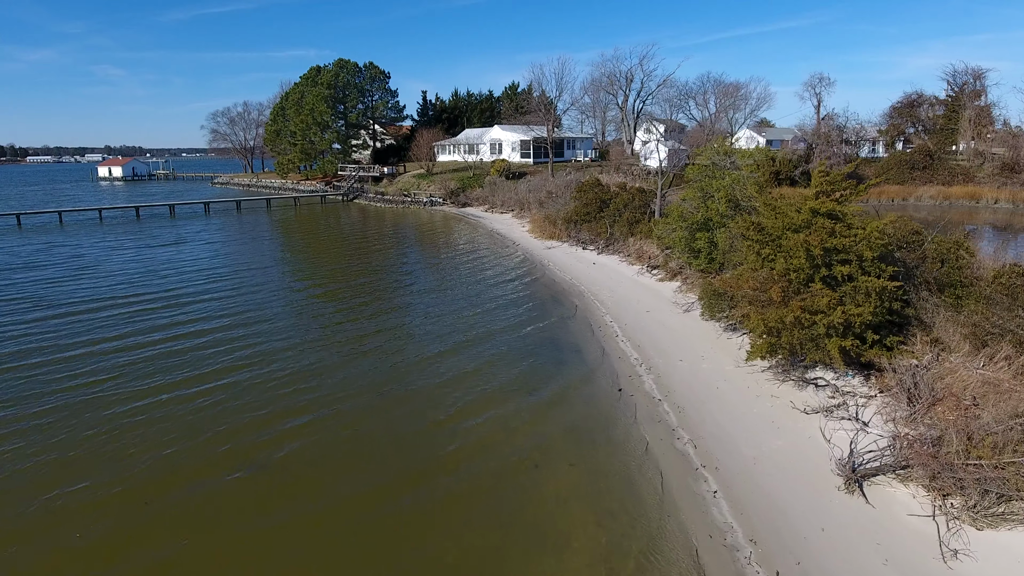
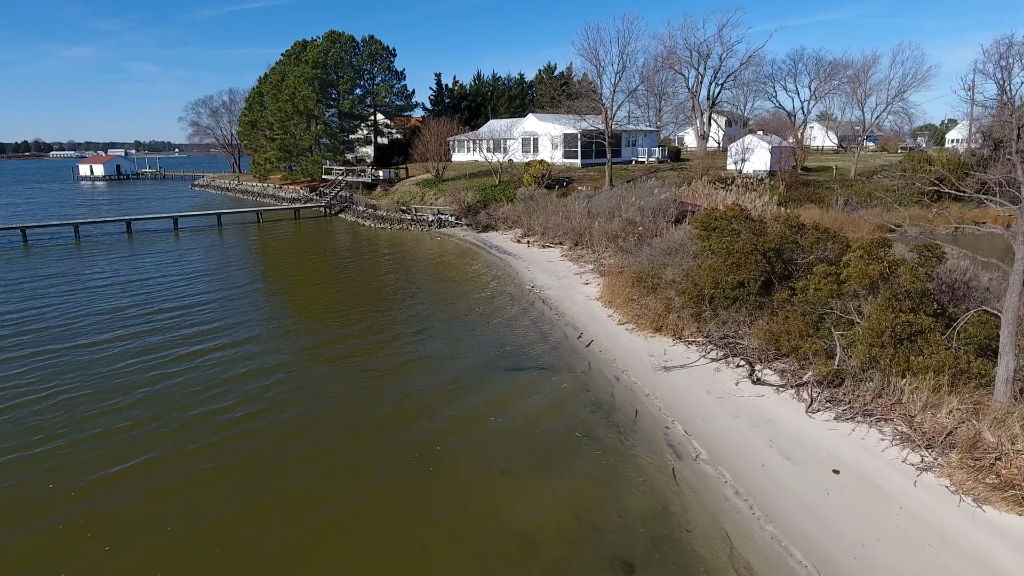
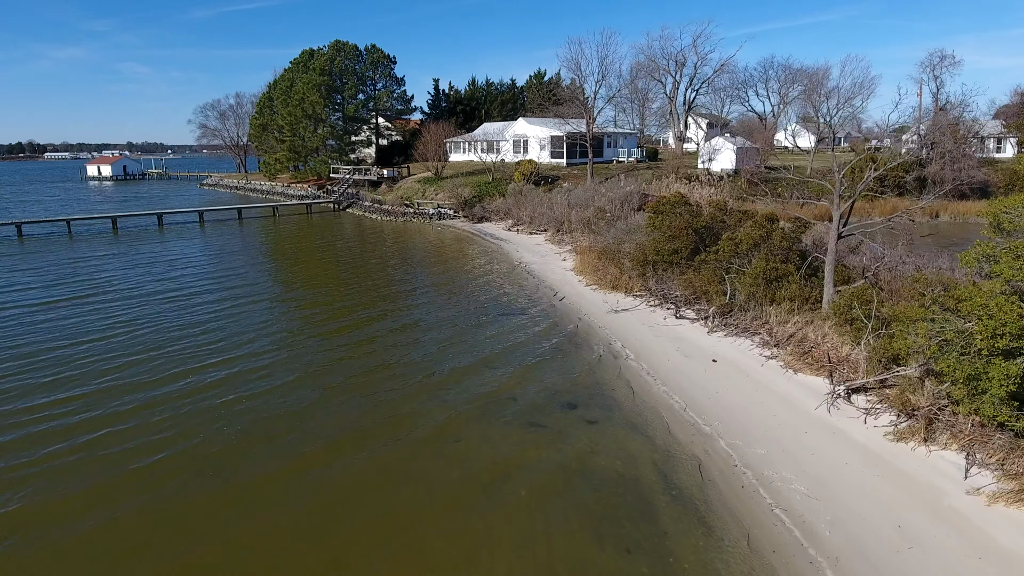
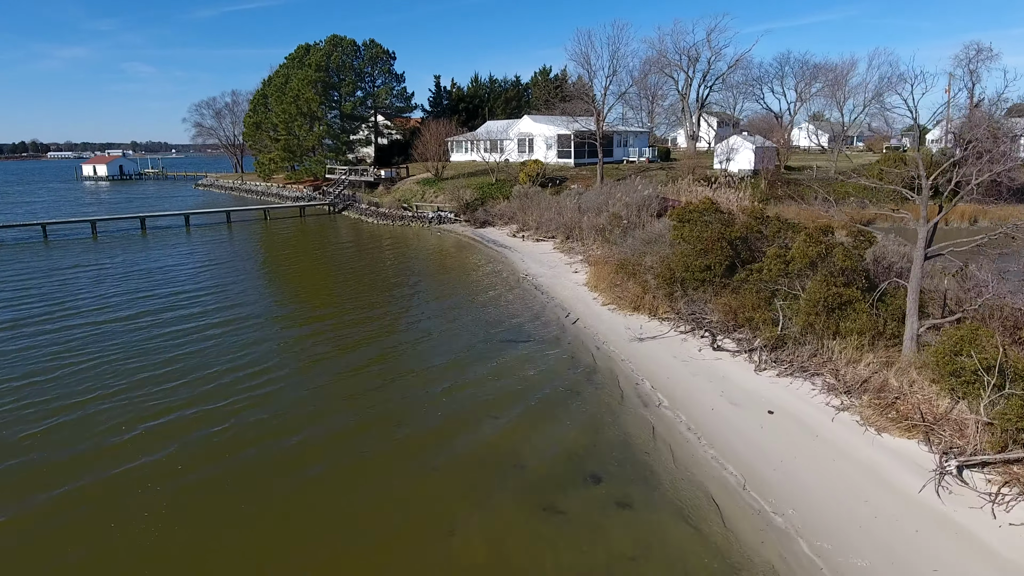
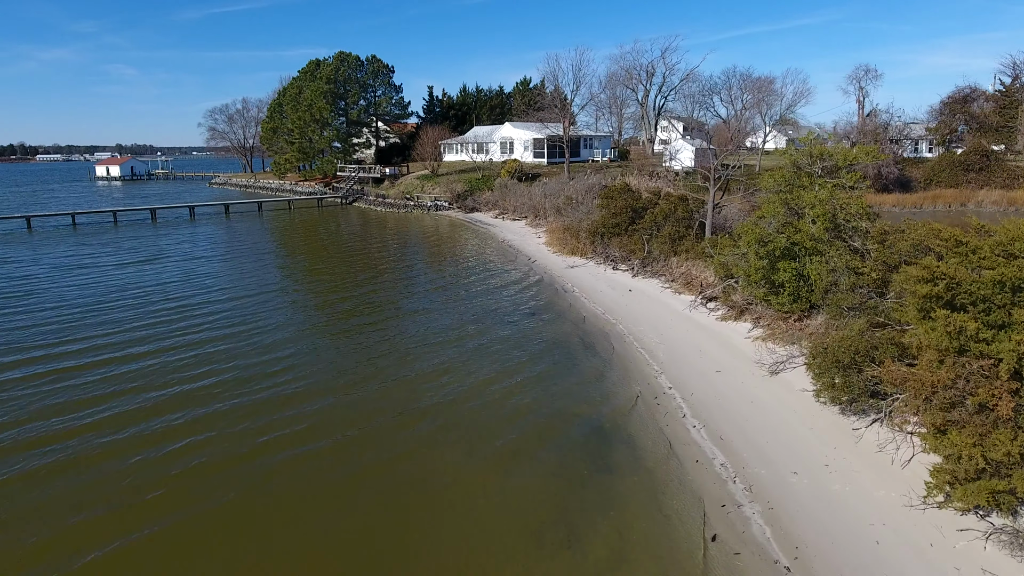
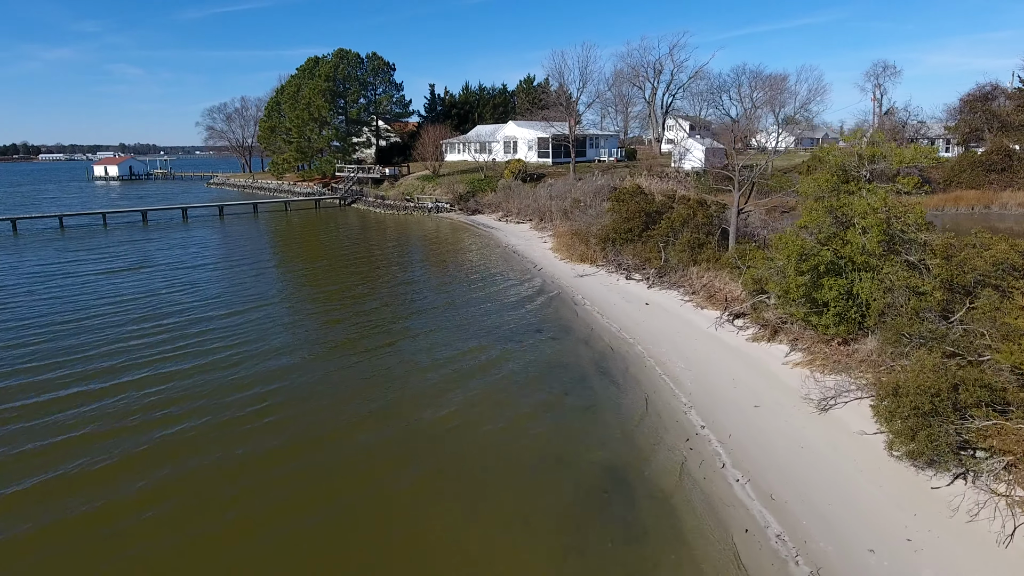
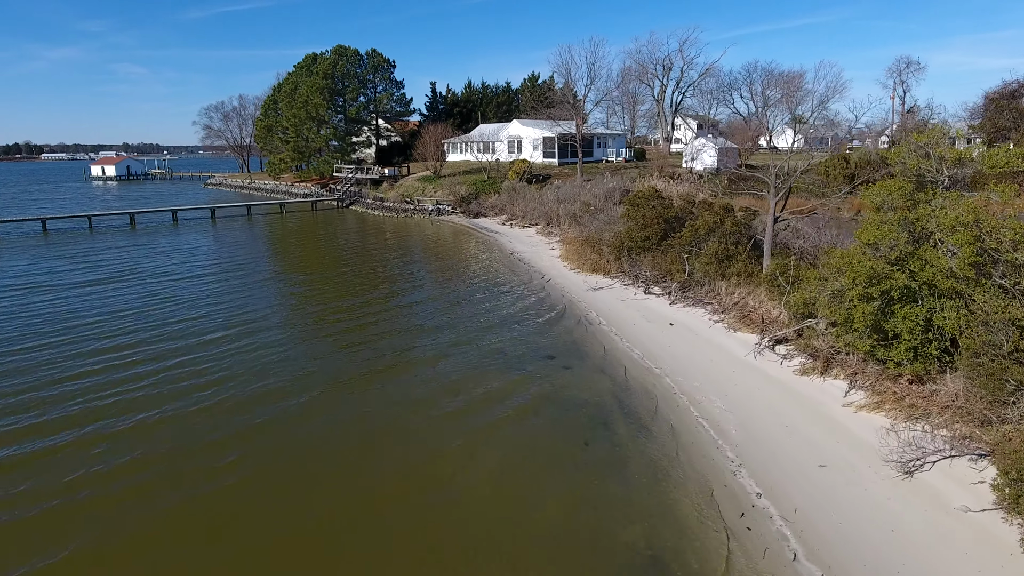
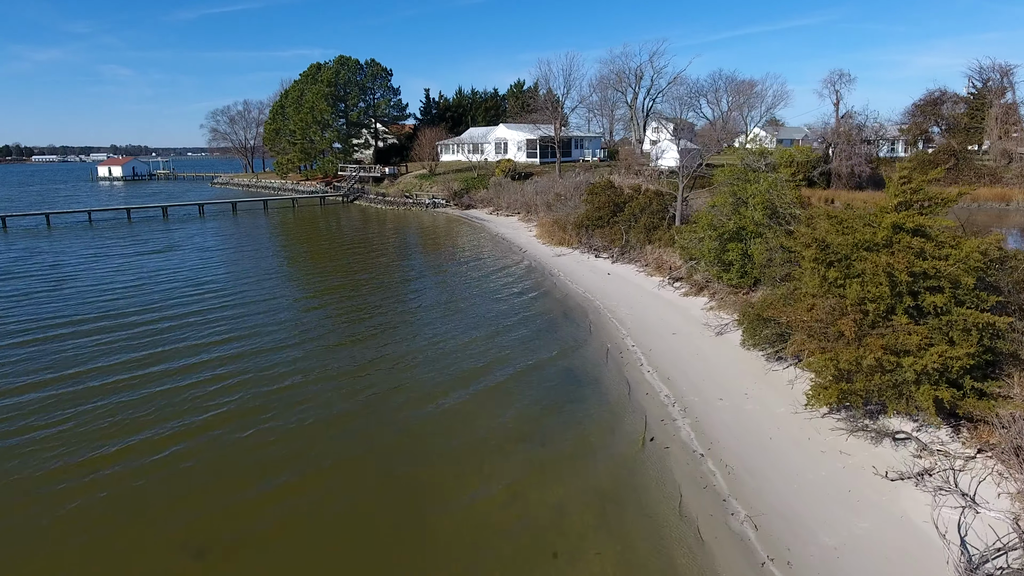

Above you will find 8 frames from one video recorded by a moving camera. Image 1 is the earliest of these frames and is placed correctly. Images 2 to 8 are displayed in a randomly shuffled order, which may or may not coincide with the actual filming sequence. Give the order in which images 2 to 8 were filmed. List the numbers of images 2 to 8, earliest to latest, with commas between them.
8, 5, 6, 7, 3, 4, 2
